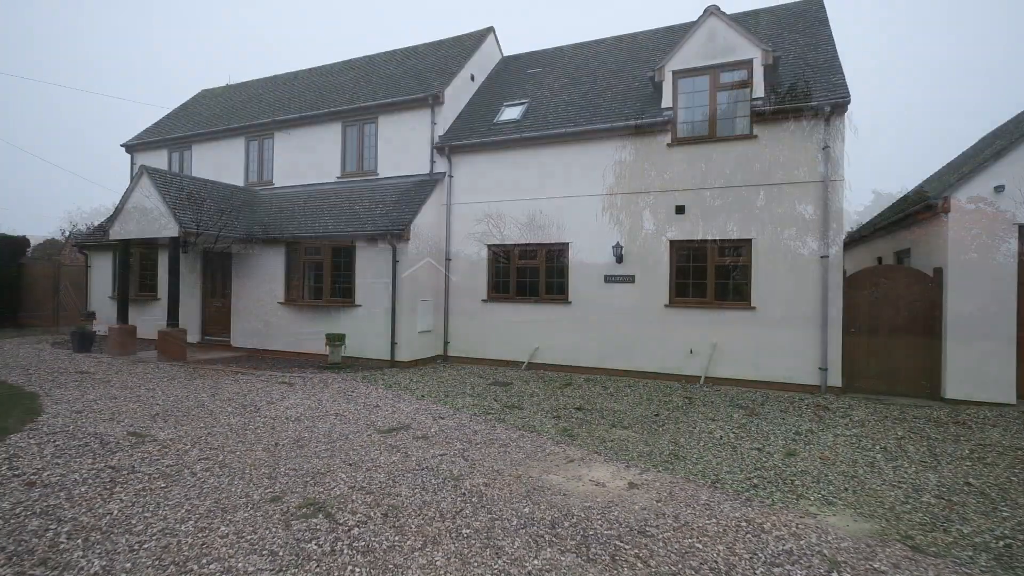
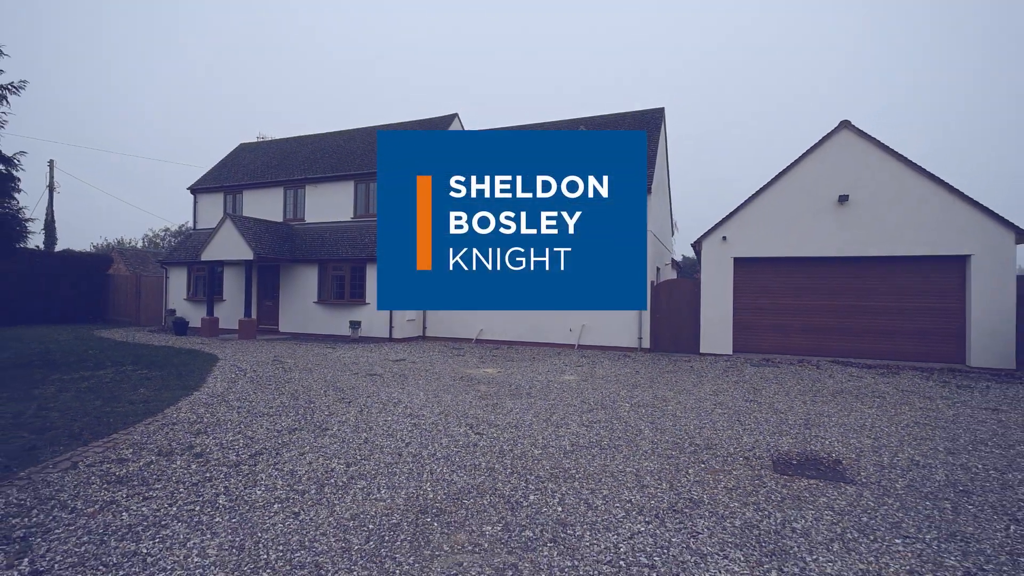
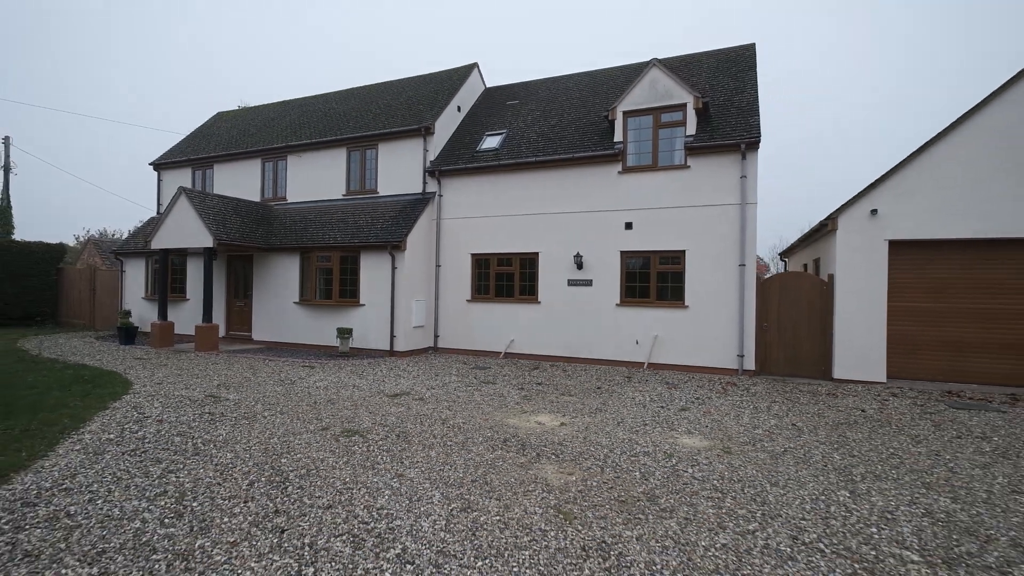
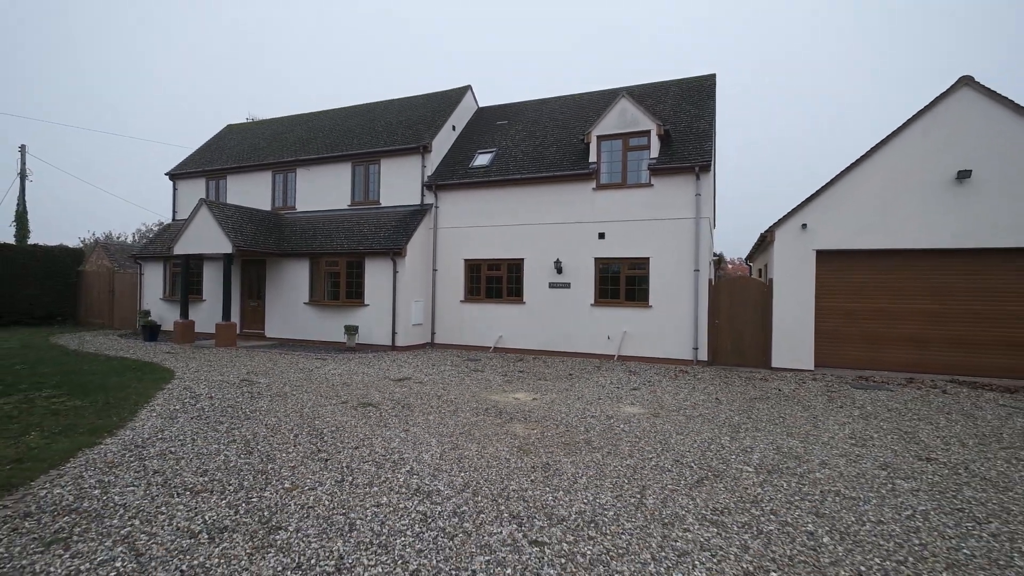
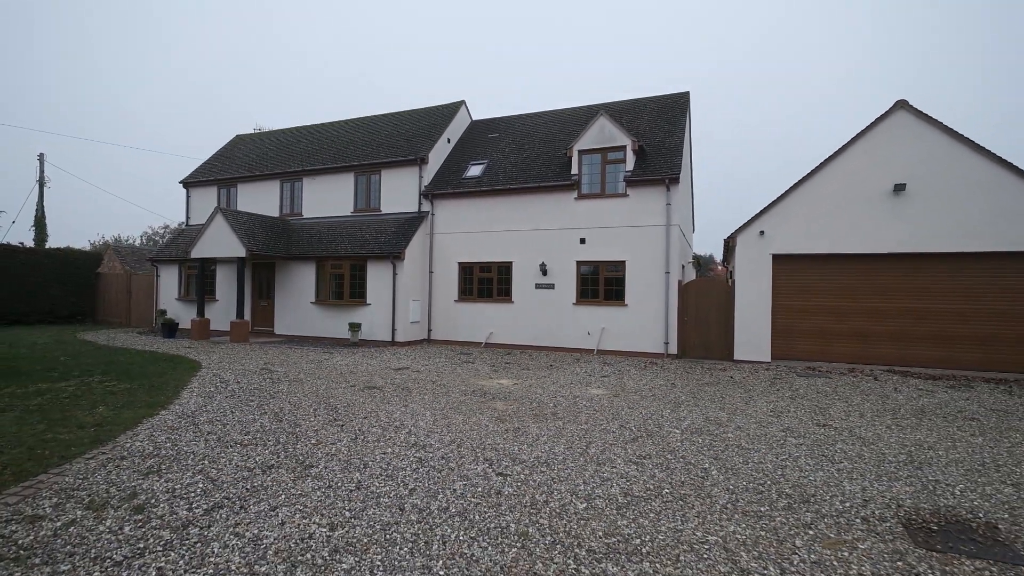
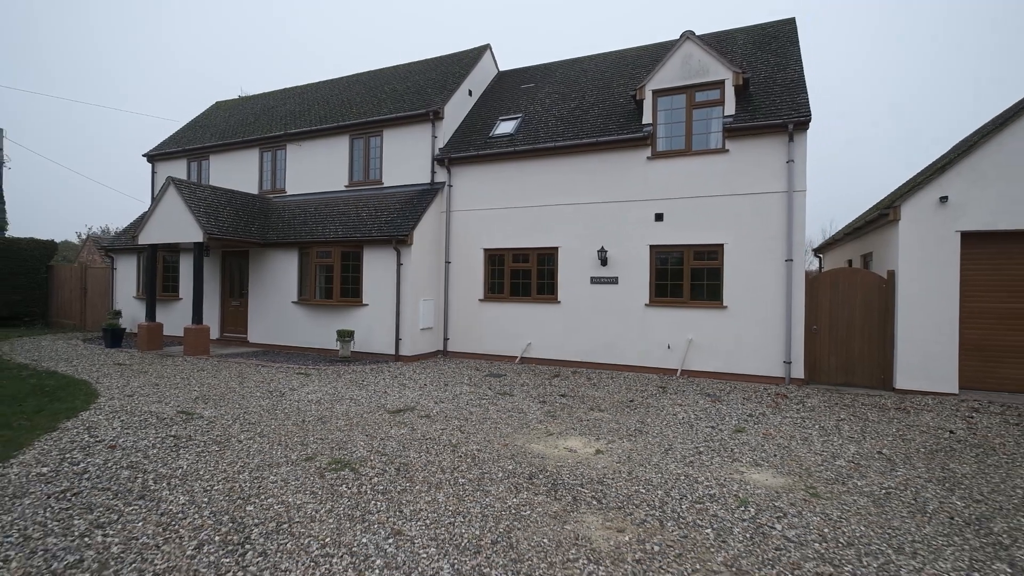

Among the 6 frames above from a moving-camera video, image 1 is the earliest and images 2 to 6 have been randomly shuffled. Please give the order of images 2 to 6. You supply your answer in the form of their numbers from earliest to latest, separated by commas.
6, 3, 4, 5, 2
